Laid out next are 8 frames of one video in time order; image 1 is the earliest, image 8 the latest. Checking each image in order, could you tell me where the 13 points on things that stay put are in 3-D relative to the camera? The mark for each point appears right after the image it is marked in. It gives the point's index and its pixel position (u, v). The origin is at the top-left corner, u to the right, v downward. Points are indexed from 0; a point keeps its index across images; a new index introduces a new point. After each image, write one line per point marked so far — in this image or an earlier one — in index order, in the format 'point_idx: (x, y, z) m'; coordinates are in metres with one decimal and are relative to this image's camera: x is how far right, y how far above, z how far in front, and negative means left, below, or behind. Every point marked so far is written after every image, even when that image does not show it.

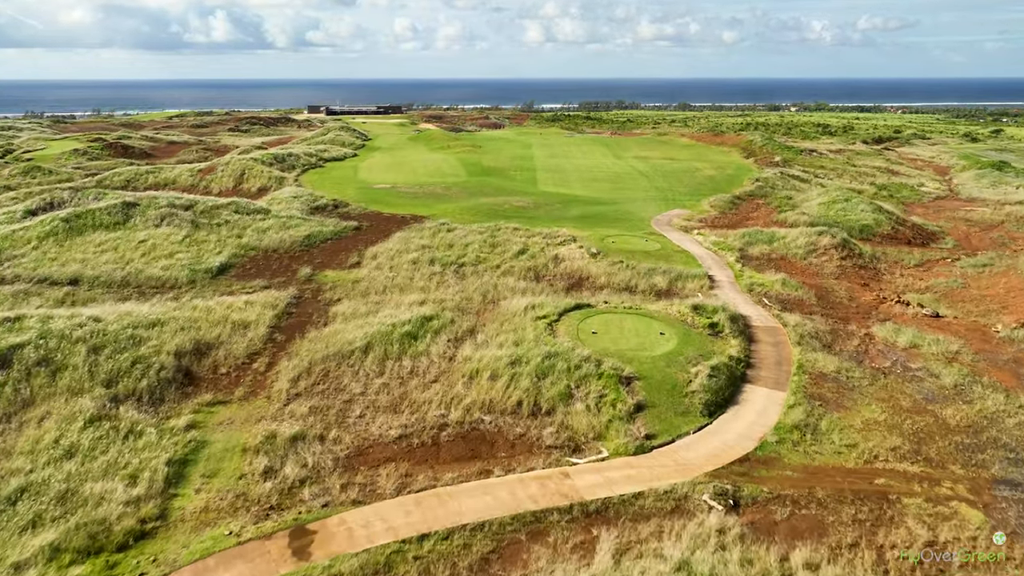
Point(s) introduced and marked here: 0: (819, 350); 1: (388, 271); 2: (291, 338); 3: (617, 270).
0: (+6.7, -1.3, +14.4) m
1: (-3.6, +0.4, +19.2) m
2: (-4.8, -1.1, +14.3) m
3: (+3.1, +0.5, +19.5) m
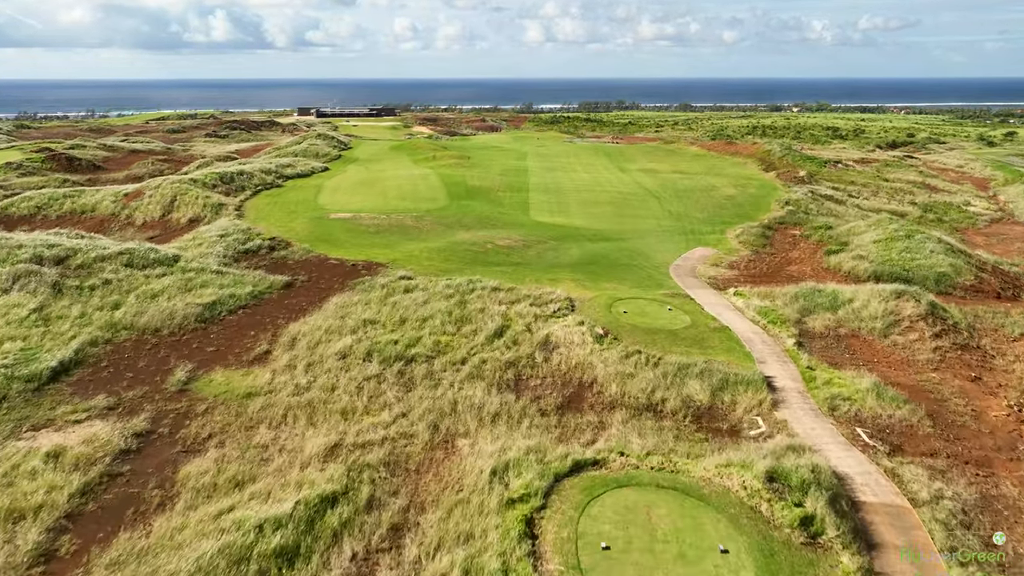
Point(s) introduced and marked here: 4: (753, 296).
0: (+6.1, -3.5, +8.4) m
1: (-4.2, -1.7, +13.2) m
2: (-5.4, -3.3, +8.4) m
3: (+2.5, -1.7, +13.5) m
4: (+6.9, -0.2, +18.8) m
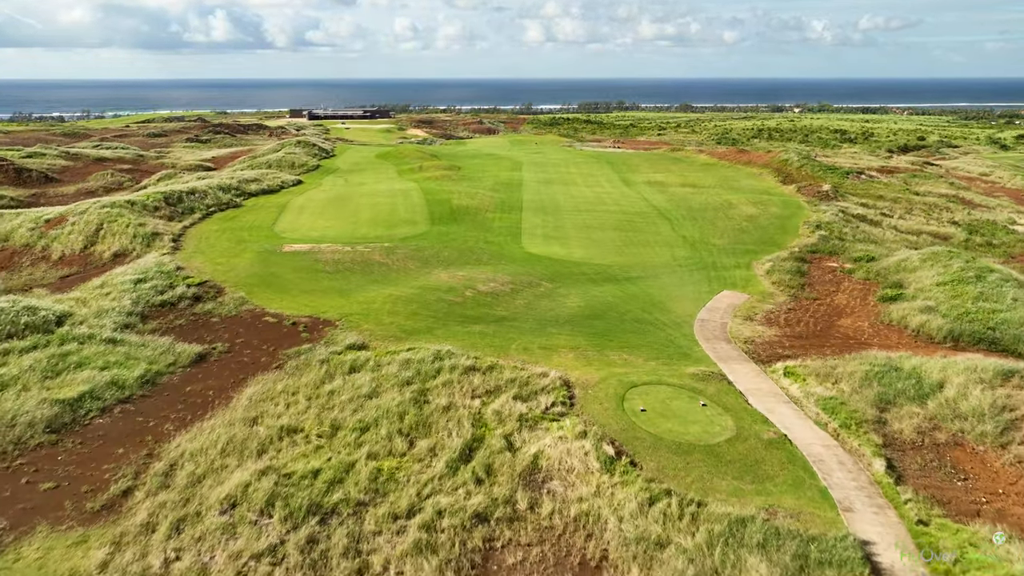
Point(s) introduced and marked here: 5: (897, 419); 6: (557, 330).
0: (+5.6, -5.2, +3.9) m
1: (-4.6, -3.4, +8.7) m
2: (-5.8, -4.9, +3.8) m
3: (+2.0, -3.4, +9.0) m
4: (+6.4, -1.9, +14.3) m
5: (+7.4, -2.5, +12.7) m
6: (+1.2, -1.1, +17.1) m
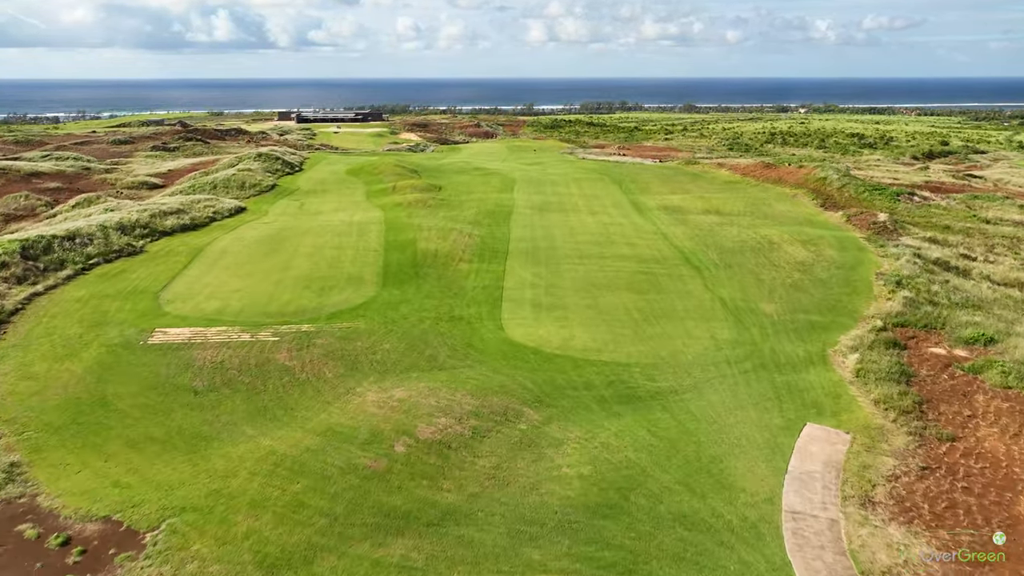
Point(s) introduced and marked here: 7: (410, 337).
0: (+4.8, -7.9, -3.8) m
1: (-5.4, -6.1, +1.1) m
2: (-6.6, -7.7, -3.8) m
3: (+1.3, -6.1, +1.3) m
4: (+5.7, -4.6, +6.7) m
5: (+6.7, -5.2, +5.1) m
6: (+0.4, -3.8, +9.5) m
7: (-2.6, -1.2, +17.3) m
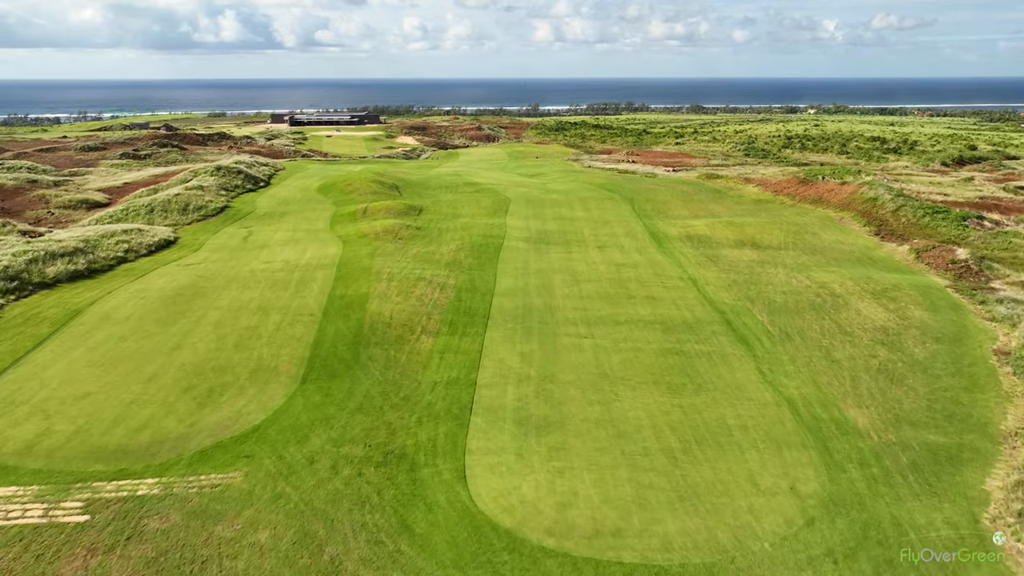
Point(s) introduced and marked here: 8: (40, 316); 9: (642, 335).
0: (+4.1, -10.2, -10.6) m
1: (-6.1, -8.4, -5.6) m
2: (-7.4, -9.9, -10.5) m
3: (+0.5, -8.4, -5.4) m
4: (+5.0, -6.9, -0.1) m
5: (+6.0, -7.5, -1.7) m
6: (-0.2, -6.1, +2.7) m
7: (-3.2, -3.5, +10.5) m
8: (-13.7, -0.8, +19.1) m
9: (+3.7, -1.3, +19.2) m
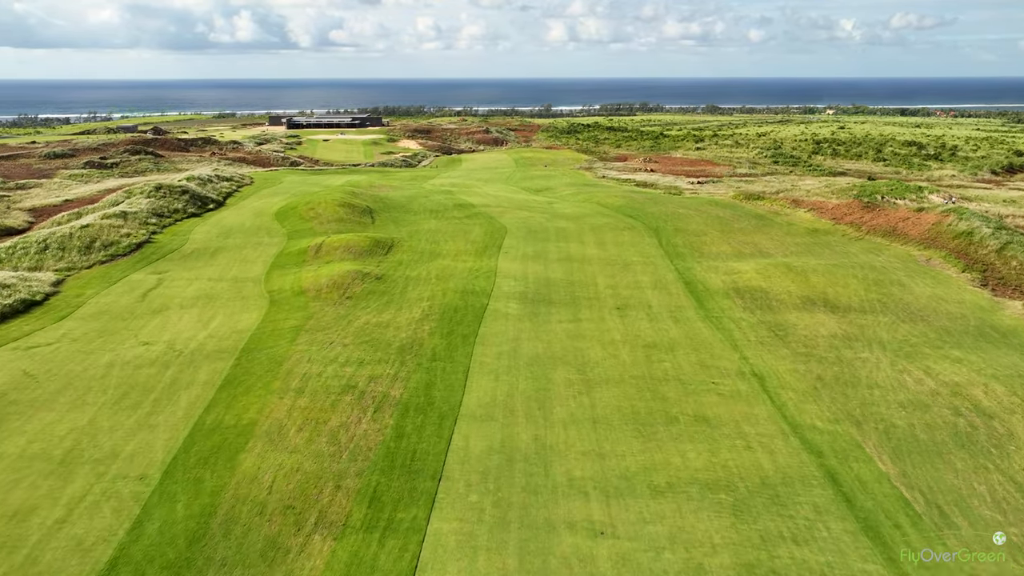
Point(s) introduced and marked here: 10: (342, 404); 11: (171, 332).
0: (+2.8, -12.8, -18.5) m
1: (-7.2, -10.9, -13.4) m
2: (-8.6, -12.4, -18.3) m
3: (-0.6, -10.9, -13.3) m
4: (+4.0, -9.5, -8.1) m
5: (+4.9, -10.1, -9.7) m
6: (-1.2, -8.6, -5.2) m
7: (-4.0, -6.0, +2.7) m
8: (-14.3, -3.3, +11.5) m
9: (+3.1, -3.9, +11.2) m
10: (-3.7, -2.5, +14.3) m
11: (-9.8, -1.2, +19.1) m
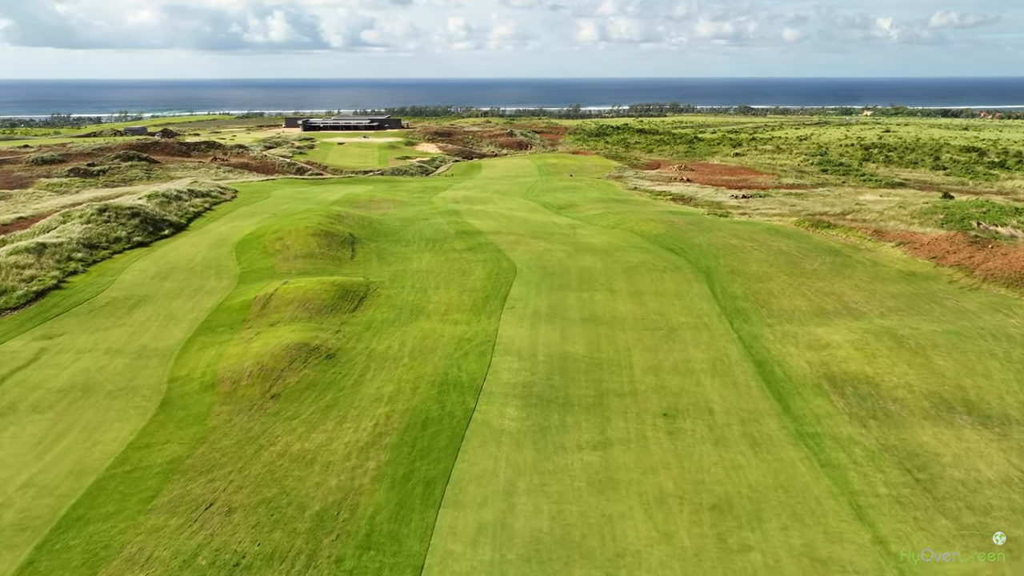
0: (+1.0, -15.1, -25.6) m
1: (-8.8, -13.1, -20.1) m
2: (-10.4, -14.6, -24.9) m
3: (-2.2, -13.2, -20.3) m
4: (+2.6, -11.8, -15.2) m
5: (+3.5, -12.4, -16.9) m
6: (-2.4, -10.9, -12.1) m
7: (-4.9, -8.2, -4.1) m
8: (-14.8, -5.3, +5.1) m
9: (+2.6, -6.2, +4.1) m
10: (-4.0, -4.7, +7.5) m
11: (-10.0, -3.3, +12.5) m
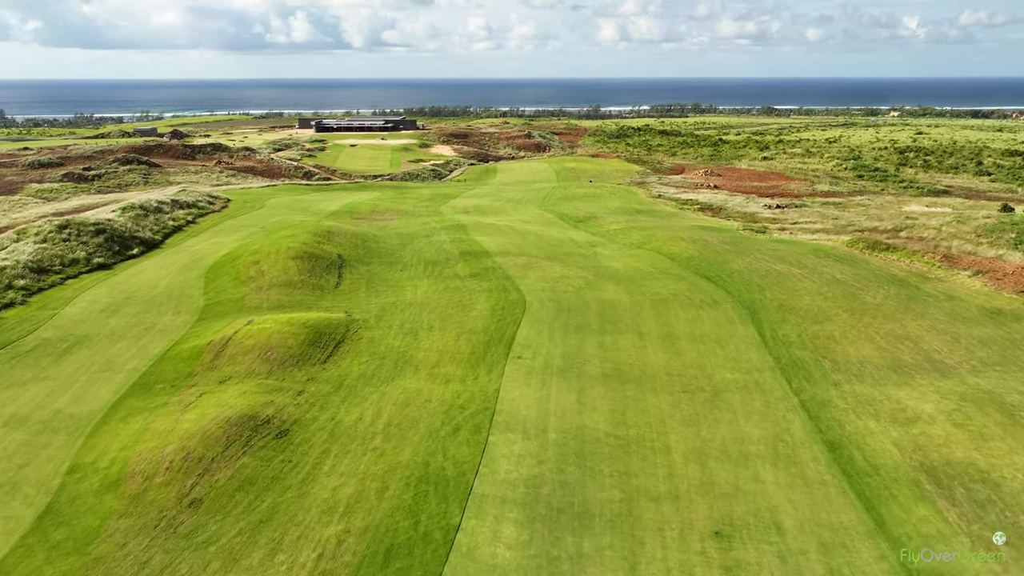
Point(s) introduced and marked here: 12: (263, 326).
0: (-0.2, -16.4, -29.6) m
1: (-9.9, -14.3, -23.8) m
2: (-11.6, -15.8, -28.6) m
3: (-3.3, -14.4, -24.2) m
4: (+1.7, -13.1, -19.3) m
5: (+2.5, -13.7, -21.0) m
6: (-3.2, -12.1, -16.0) m
7: (-5.5, -9.4, -8.0) m
8: (-15.1, -6.5, +1.5) m
9: (+2.2, -7.5, +0.1) m
10: (-4.3, -5.9, +3.6) m
11: (-10.1, -4.5, +8.8) m
12: (-7.3, -1.1, +19.6) m
